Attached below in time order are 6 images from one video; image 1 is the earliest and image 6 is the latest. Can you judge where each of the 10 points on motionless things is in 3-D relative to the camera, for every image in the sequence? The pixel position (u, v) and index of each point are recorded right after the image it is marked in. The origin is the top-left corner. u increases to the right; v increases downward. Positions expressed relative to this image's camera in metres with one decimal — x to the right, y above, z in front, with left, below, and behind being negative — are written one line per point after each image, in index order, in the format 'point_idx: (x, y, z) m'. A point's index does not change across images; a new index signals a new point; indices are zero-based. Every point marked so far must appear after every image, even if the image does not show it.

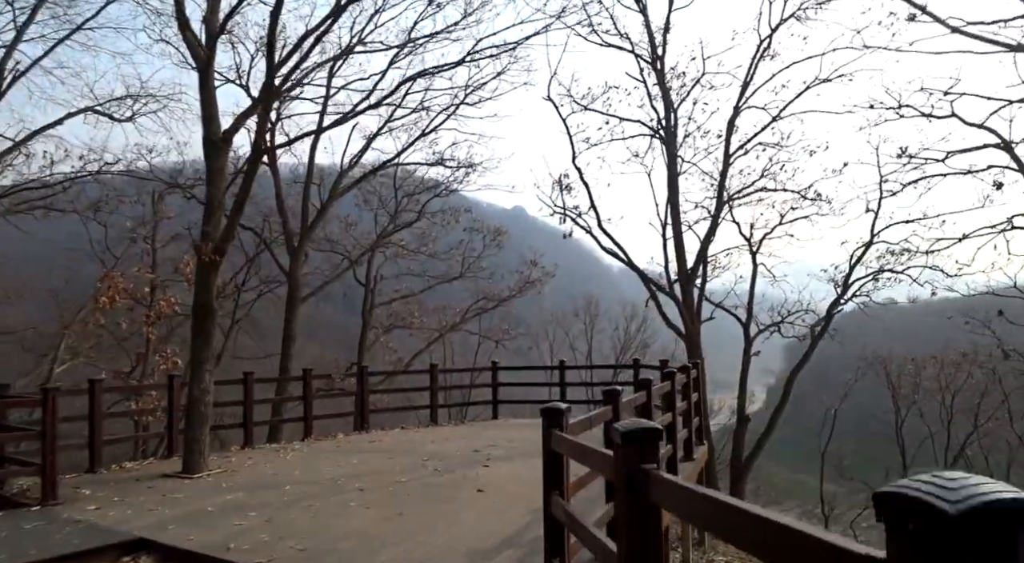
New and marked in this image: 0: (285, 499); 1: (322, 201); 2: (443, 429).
0: (-2.9, -2.8, +8.5) m
1: (-5.5, +2.3, +19.0) m
2: (-1.6, -3.4, +15.2) m
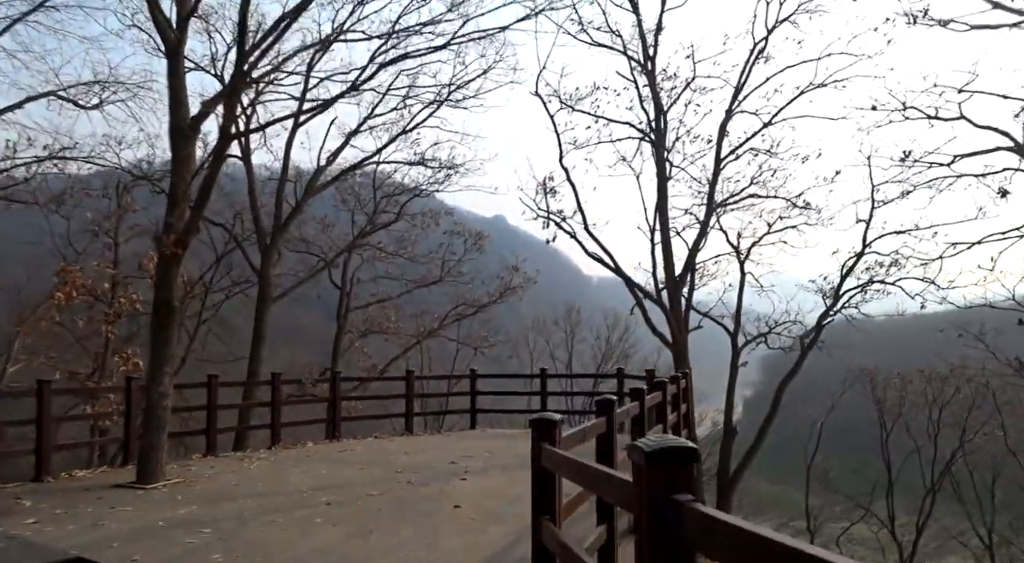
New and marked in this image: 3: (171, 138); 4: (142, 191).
0: (-3.2, -2.8, +7.8) m
1: (-6.0, +2.3, +18.3) m
2: (-2.1, -3.5, +14.5) m
3: (-5.5, +2.3, +10.6) m
4: (-9.5, +2.3, +16.8) m
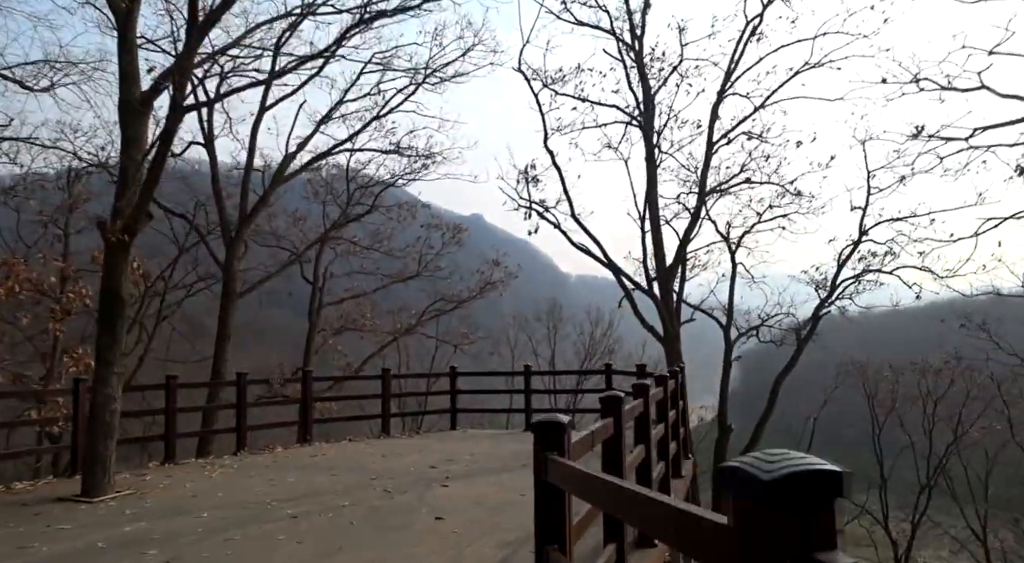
0: (-3.3, -2.6, +6.9) m
1: (-6.5, +2.4, +17.3) m
2: (-2.4, -3.3, +13.7) m
3: (-5.7, +2.4, +9.6) m
4: (-10.0, +2.4, +15.8) m
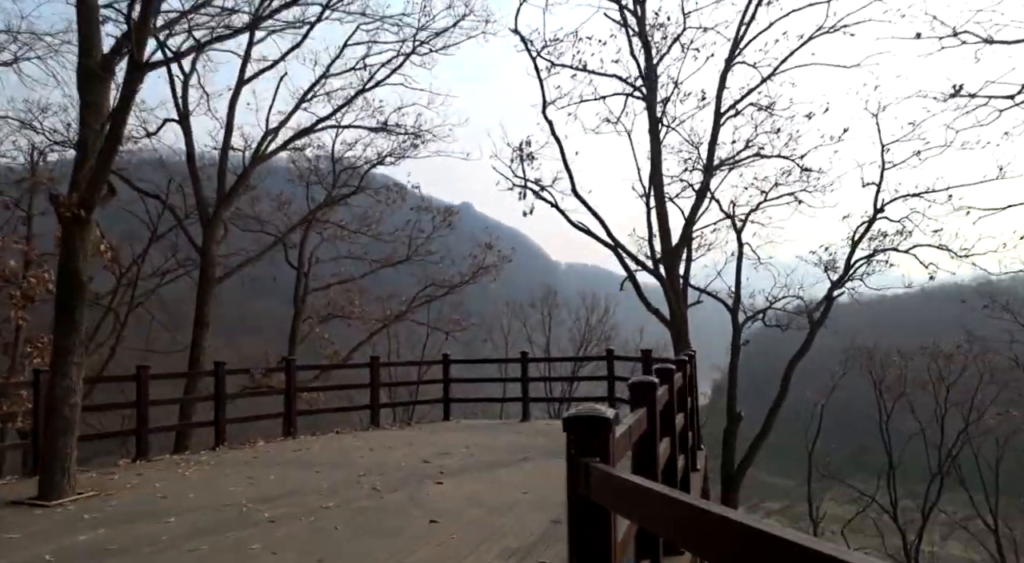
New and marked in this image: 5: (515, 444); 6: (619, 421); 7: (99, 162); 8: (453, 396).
0: (-3.3, -2.4, +6.2) m
1: (-6.7, +2.8, +16.4) m
2: (-2.5, -3.0, +13.0) m
3: (-5.8, +2.7, +8.7) m
4: (-10.1, +2.8, +14.8) m
5: (0.0, -2.6, +10.4) m
6: (+0.4, -0.5, +2.4) m
7: (-4.9, +1.4, +7.8) m
8: (-1.4, -2.7, +15.7) m
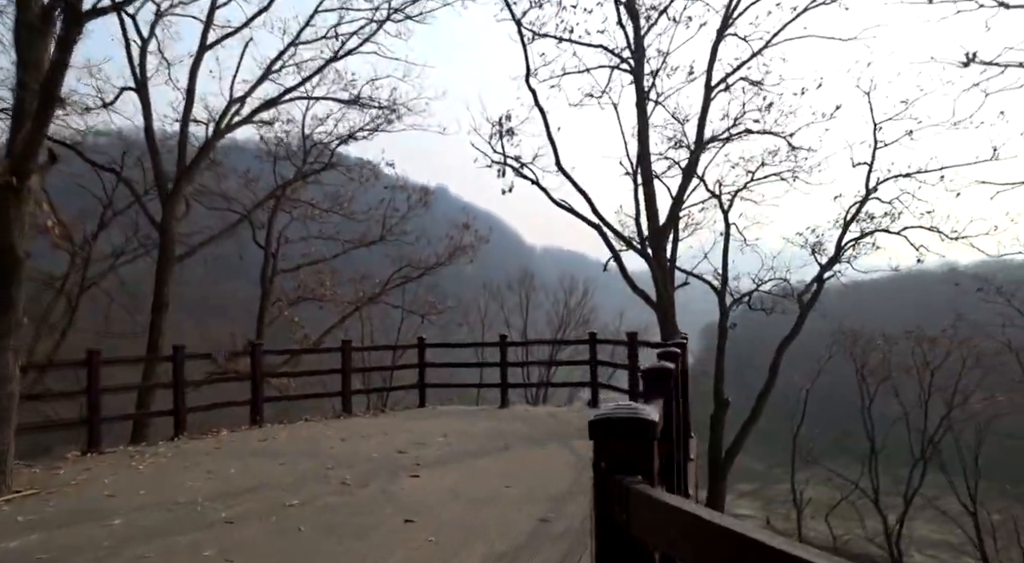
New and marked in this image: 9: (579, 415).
0: (-3.4, -2.2, +5.5) m
1: (-7.2, +3.3, +15.5) m
2: (-2.9, -2.6, +12.4) m
3: (-6.0, +3.0, +7.8) m
4: (-10.5, +3.2, +13.7) m
5: (-0.3, -2.3, +9.8) m
6: (+0.4, -0.4, +1.9) m
7: (-5.1, +1.7, +7.0) m
8: (-1.9, -2.3, +15.1) m
9: (+1.1, -2.3, +11.2) m
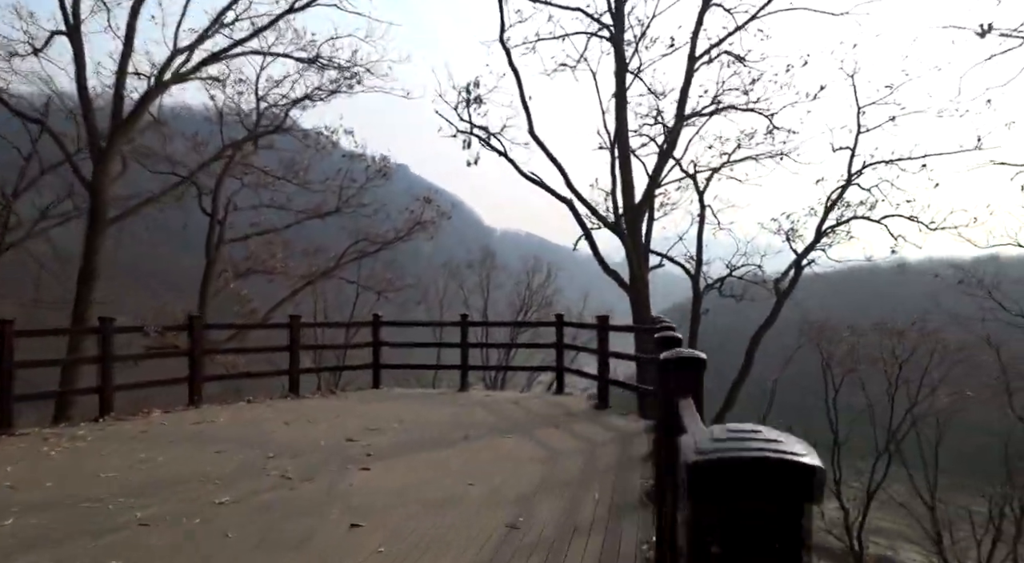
0: (-3.7, -1.9, +4.6) m
1: (-7.9, +4.0, +14.2) m
2: (-3.6, -2.1, +11.5) m
3: (-6.2, +3.4, +6.6) m
4: (-11.1, +4.0, +12.2) m
5: (-0.8, -1.9, +9.1) m
6: (+0.4, -0.3, +1.2) m
7: (-5.3, +2.1, +5.8) m
8: (-2.8, -1.8, +14.3) m
9: (+0.5, -1.9, +10.5) m
